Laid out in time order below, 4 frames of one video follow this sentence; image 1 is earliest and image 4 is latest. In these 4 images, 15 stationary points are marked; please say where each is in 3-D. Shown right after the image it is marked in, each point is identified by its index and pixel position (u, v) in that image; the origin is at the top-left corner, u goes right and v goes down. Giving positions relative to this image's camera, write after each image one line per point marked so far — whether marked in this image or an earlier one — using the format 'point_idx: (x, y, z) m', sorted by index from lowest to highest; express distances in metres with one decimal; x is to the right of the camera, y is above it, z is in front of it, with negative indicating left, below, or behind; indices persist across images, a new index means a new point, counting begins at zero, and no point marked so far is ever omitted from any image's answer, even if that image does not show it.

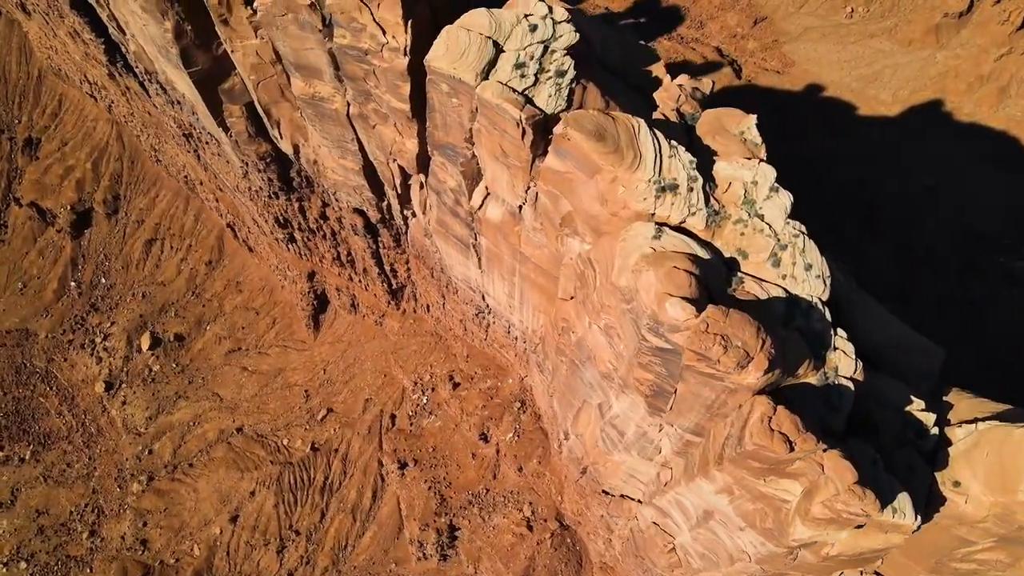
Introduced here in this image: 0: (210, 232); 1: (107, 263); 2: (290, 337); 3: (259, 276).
0: (-3.8, +0.7, +9.2) m
1: (-5.3, +0.3, +9.6) m
2: (-2.5, -0.6, +8.4) m
3: (-3.0, +0.1, +8.9) m
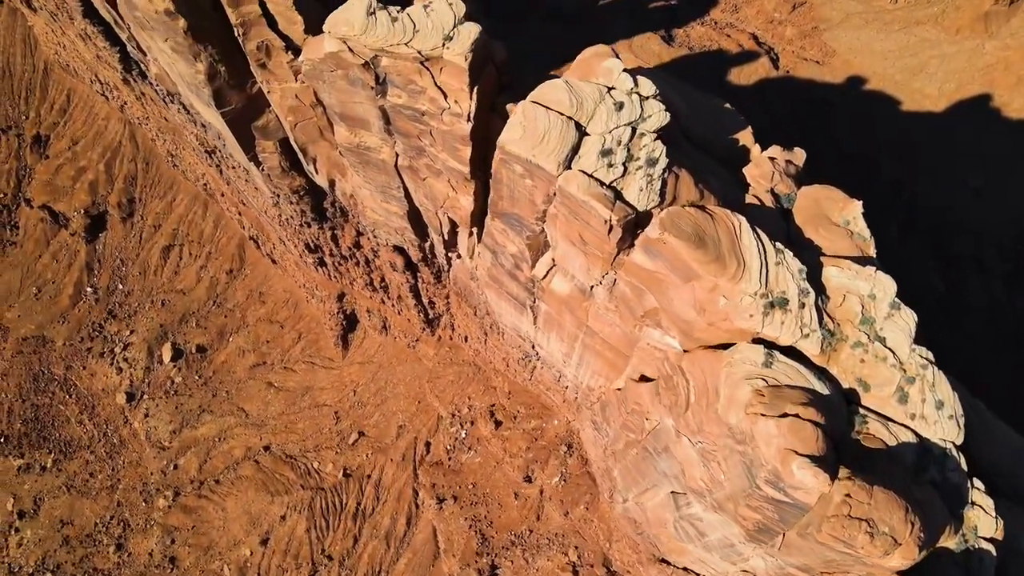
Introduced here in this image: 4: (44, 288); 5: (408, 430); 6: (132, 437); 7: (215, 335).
0: (-3.4, +0.6, +8.9) m
1: (-4.9, +0.2, +9.3) m
2: (-2.2, -0.7, +8.2) m
3: (-2.6, 0.0, +8.6) m
4: (-6.0, 0.0, +9.4) m
5: (-1.0, -1.4, +7.3) m
6: (-4.6, -1.8, +8.8) m
7: (-3.5, -0.6, +8.8) m
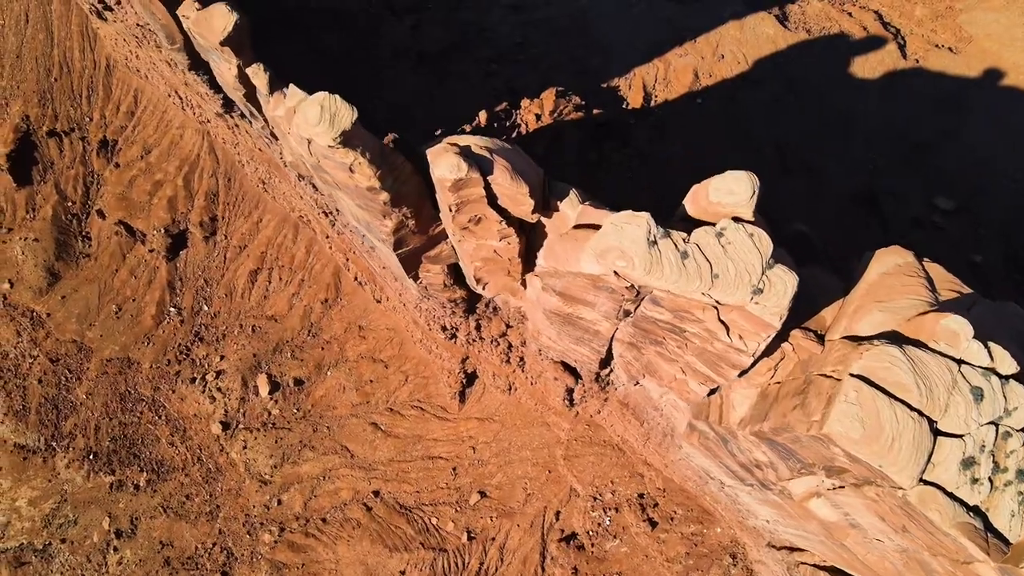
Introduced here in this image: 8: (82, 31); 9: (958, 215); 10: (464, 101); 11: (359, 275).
0: (-2.1, +0.2, +8.3) m
1: (-3.6, 0.0, +8.8) m
2: (-0.9, -1.2, +7.8) m
3: (-1.4, -0.4, +8.1) m
4: (-4.7, -0.2, +9.0) m
5: (+0.2, -2.0, +7.0) m
6: (-3.3, -2.1, +8.6) m
7: (-2.3, -0.9, +8.4) m
8: (-5.0, +3.0, +8.7) m
9: (+5.2, +0.8, +8.6) m
10: (-0.6, +2.2, +8.8) m
11: (-1.7, +0.1, +8.1) m
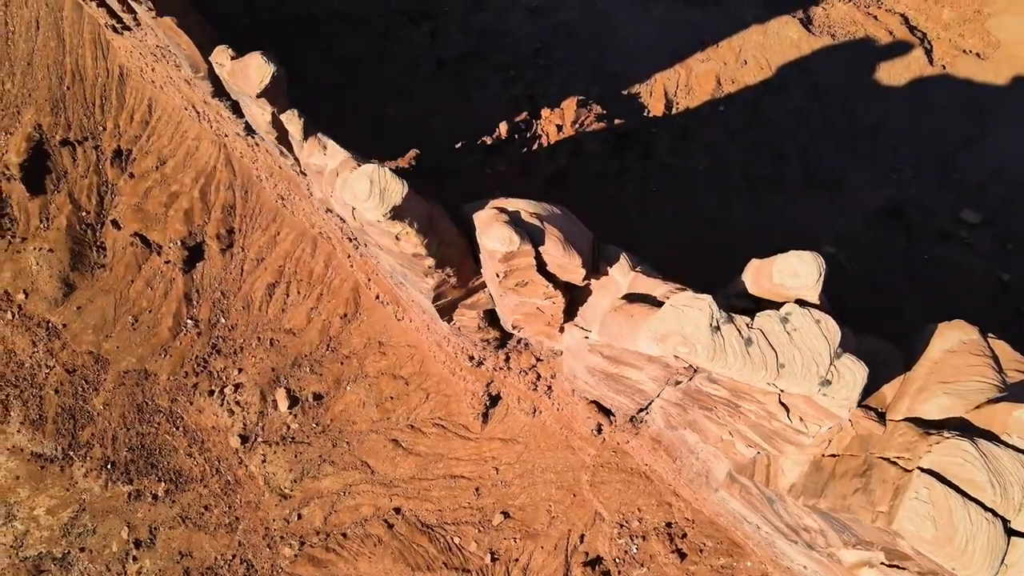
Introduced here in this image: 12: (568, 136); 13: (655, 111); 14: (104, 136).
0: (-1.9, +0.1, +8.2) m
1: (-3.4, -0.2, +8.7) m
2: (-0.7, -1.4, +7.7) m
3: (-1.1, -0.6, +8.0) m
4: (-4.5, -0.4, +8.9) m
5: (+0.5, -2.2, +7.0) m
6: (-3.1, -2.2, +8.6) m
7: (-2.0, -1.1, +8.3) m
8: (-4.8, +2.9, +8.5) m
9: (+5.4, +0.7, +8.5) m
10: (-0.3, +2.1, +8.6) m
11: (-1.5, 0.0, +8.0) m
12: (+0.6, +1.7, +8.5) m
13: (+1.8, +2.2, +9.1) m
14: (-4.9, +1.8, +8.8) m
